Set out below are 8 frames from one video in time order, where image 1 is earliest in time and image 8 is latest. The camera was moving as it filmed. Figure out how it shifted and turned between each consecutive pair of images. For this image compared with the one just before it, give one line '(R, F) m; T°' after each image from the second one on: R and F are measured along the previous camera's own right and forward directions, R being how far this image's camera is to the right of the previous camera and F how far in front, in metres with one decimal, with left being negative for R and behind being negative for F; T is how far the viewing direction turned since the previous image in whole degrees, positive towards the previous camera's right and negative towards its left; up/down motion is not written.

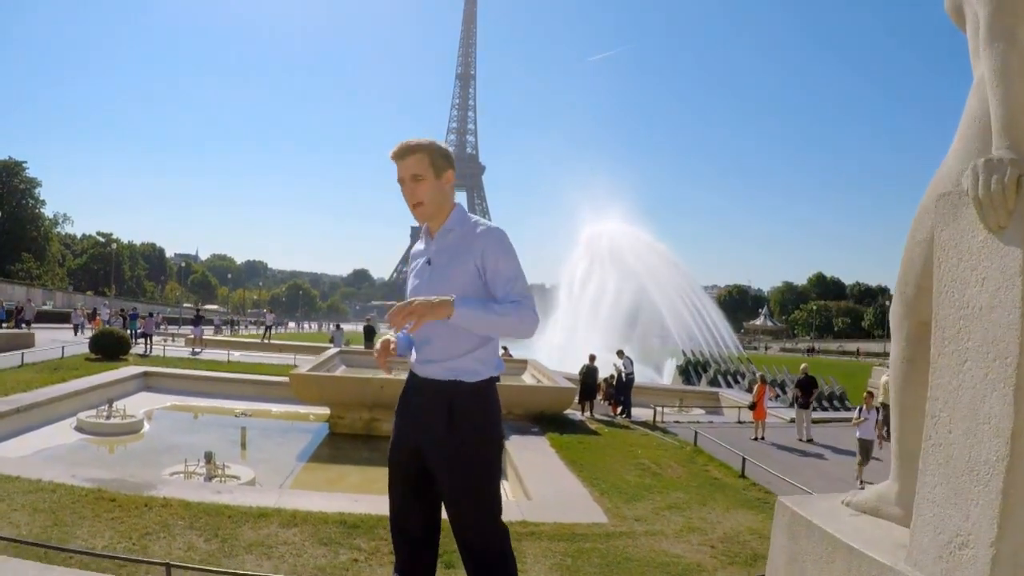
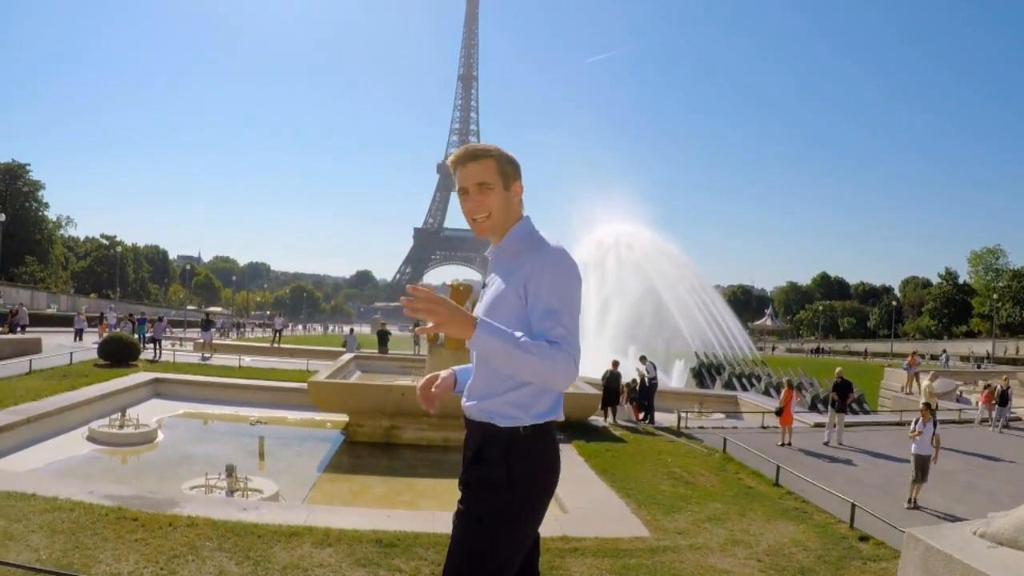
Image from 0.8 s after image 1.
(-0.4, +0.4) m; 0°
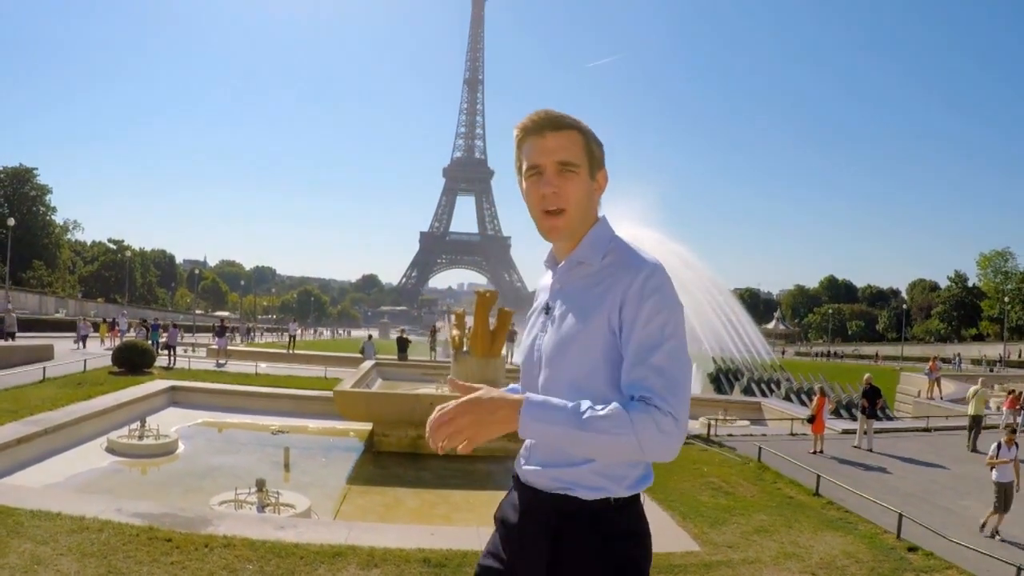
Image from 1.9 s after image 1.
(-0.5, +0.4) m; 0°
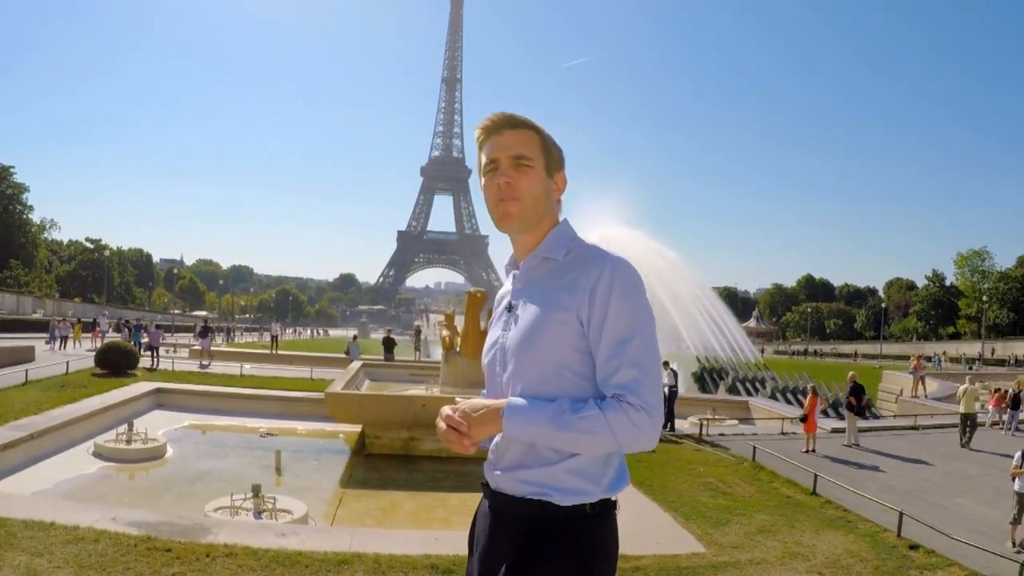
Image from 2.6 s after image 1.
(-0.3, +0.1) m; +2°
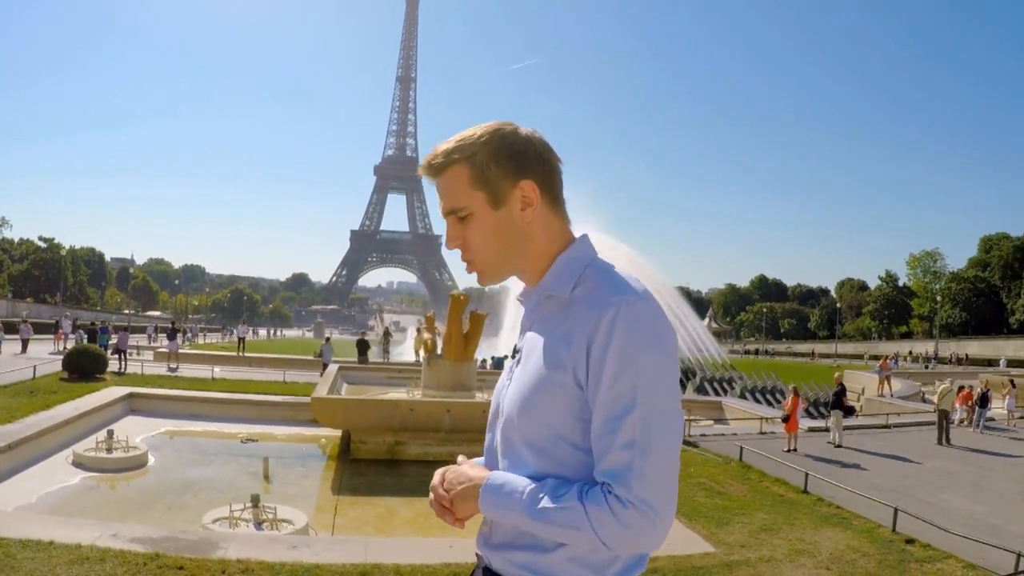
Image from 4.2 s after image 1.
(-0.6, +0.2) m; +4°
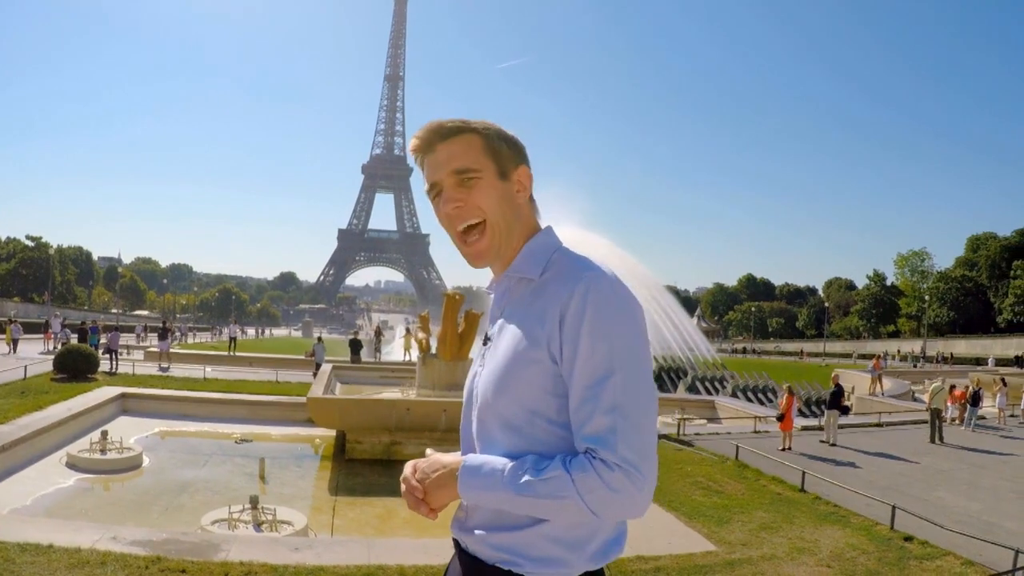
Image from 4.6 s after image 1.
(-0.1, 0.0) m; +1°
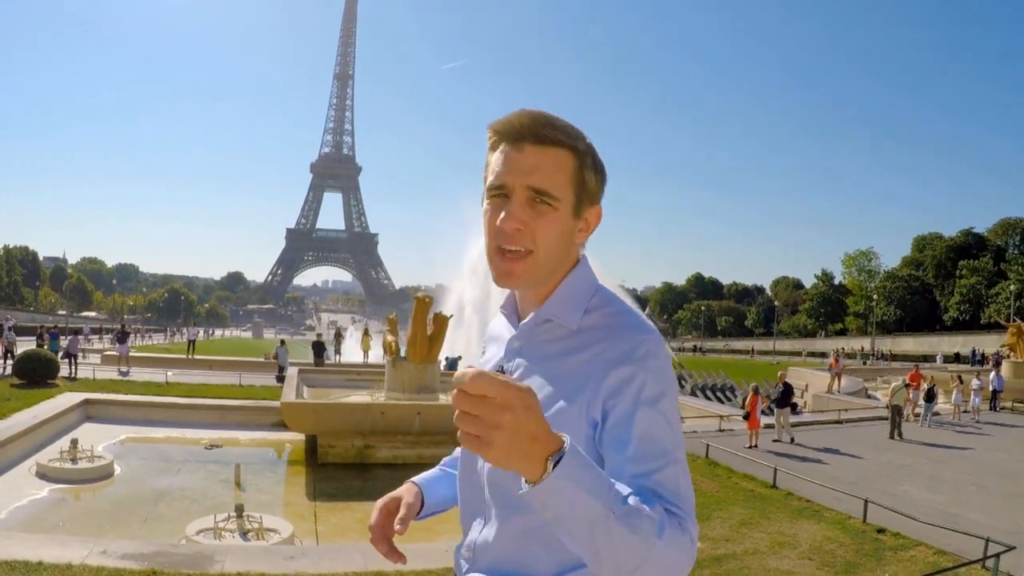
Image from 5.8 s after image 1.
(-0.4, 0.0) m; +4°
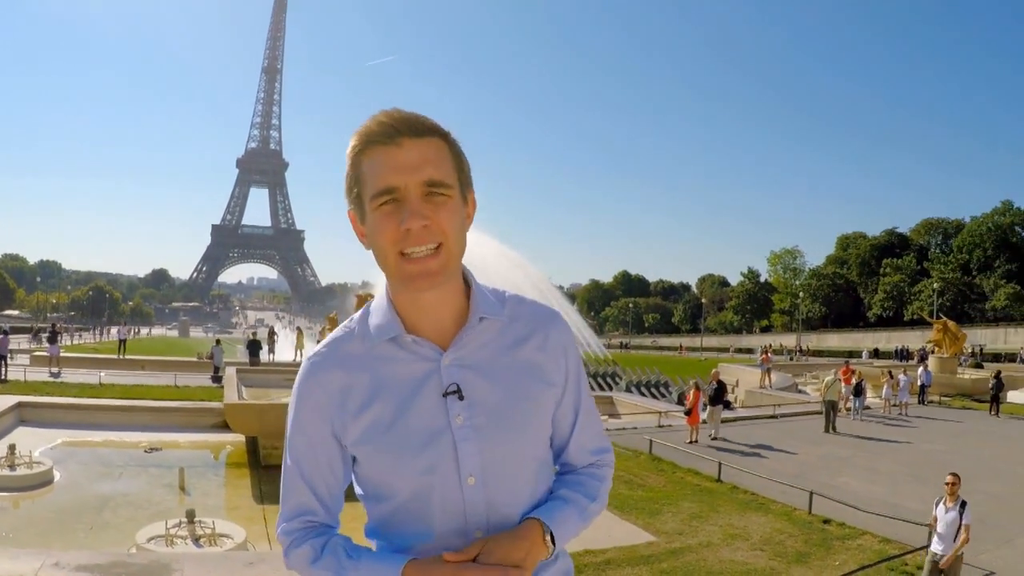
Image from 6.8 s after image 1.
(-0.2, 0.0) m; +5°
